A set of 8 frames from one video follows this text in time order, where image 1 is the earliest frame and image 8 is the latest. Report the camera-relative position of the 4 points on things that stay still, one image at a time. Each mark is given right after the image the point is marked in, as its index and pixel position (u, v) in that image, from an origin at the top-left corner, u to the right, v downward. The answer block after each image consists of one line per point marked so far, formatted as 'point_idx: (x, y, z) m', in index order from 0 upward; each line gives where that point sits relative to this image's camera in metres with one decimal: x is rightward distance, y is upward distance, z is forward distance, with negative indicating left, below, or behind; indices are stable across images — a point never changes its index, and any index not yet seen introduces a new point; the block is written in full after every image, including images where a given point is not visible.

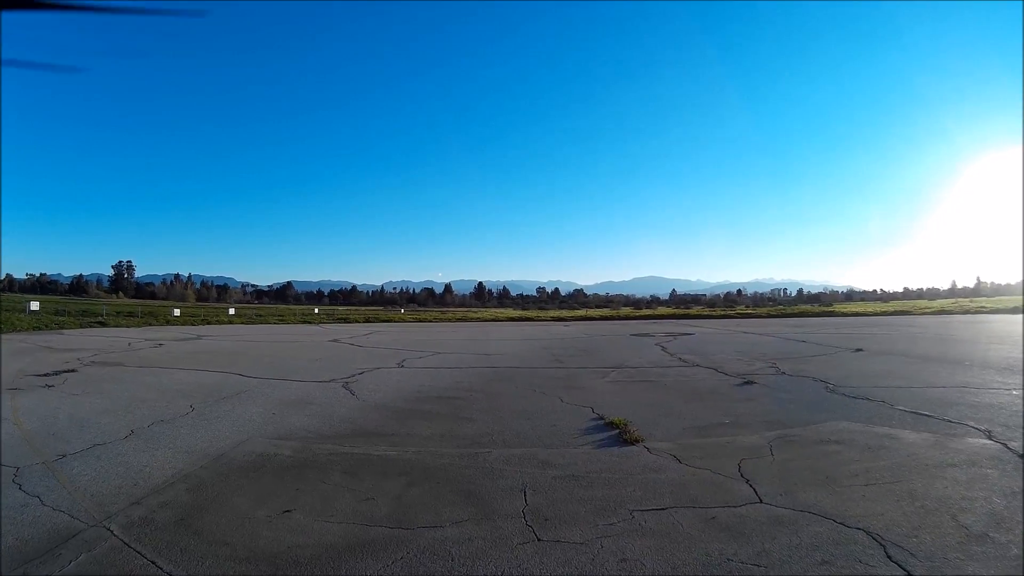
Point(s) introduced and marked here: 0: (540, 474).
0: (+0.2, -1.1, +3.0) m
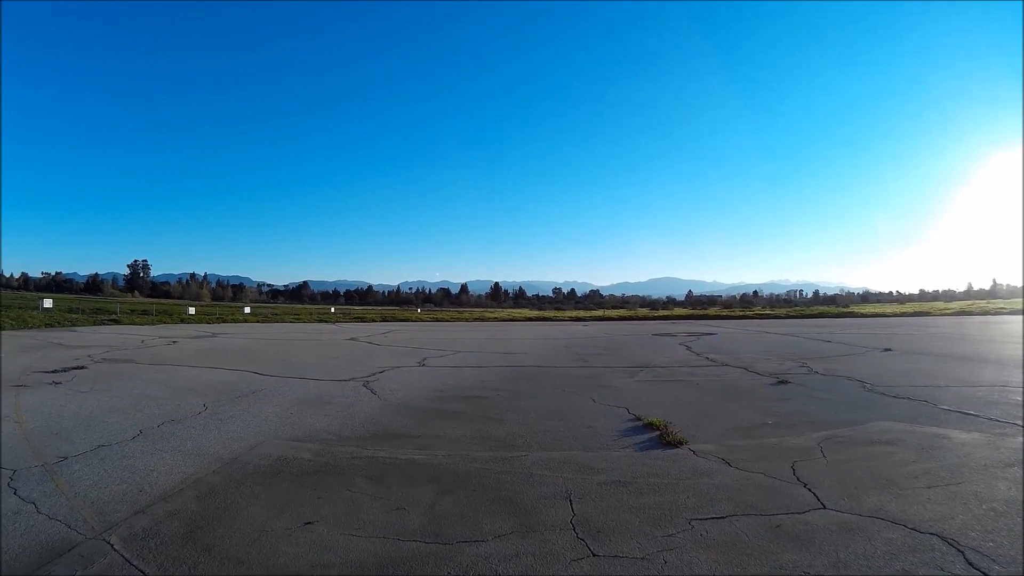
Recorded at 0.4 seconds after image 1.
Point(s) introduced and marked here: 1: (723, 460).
0: (+0.4, -1.0, +2.7) m
1: (+1.2, -1.0, +3.2) m
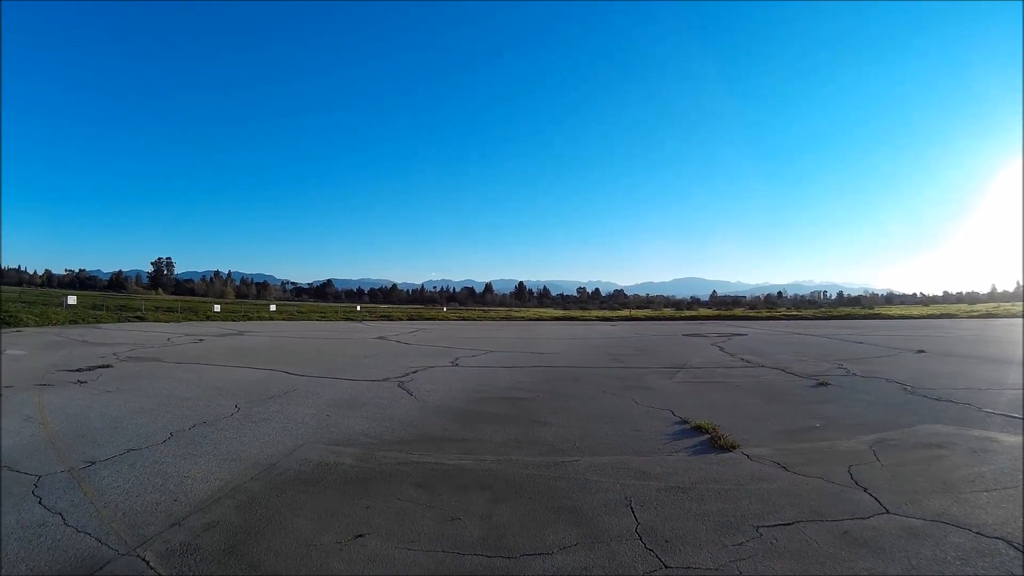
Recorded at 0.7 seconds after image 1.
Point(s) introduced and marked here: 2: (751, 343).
0: (+0.6, -1.0, +2.5) m
1: (+1.5, -1.0, +3.0) m
2: (+4.9, -1.1, +10.5) m
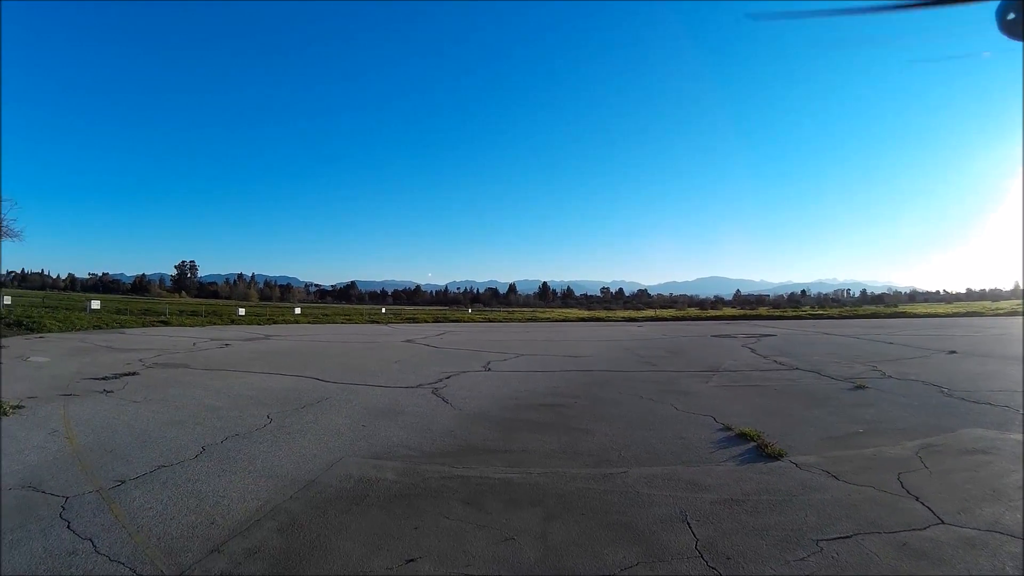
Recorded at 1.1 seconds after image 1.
0: (+0.9, -1.0, +2.4) m
1: (+1.8, -1.0, +2.8) m
2: (+5.4, -1.1, +10.2) m
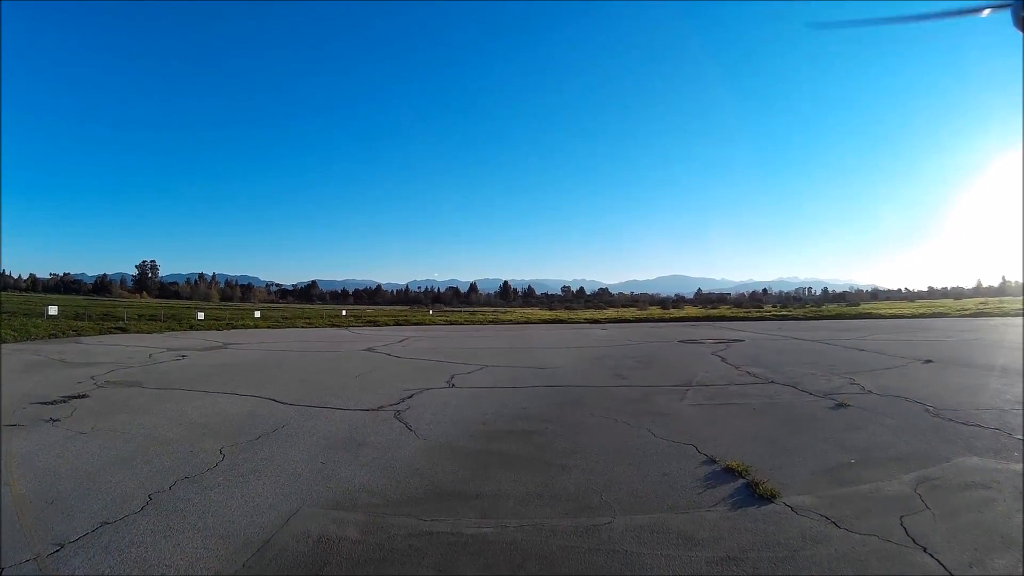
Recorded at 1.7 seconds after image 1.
0: (+0.8, -1.2, +2.2) m
1: (+1.6, -1.2, +2.7) m
2: (+4.8, -1.3, +10.3) m
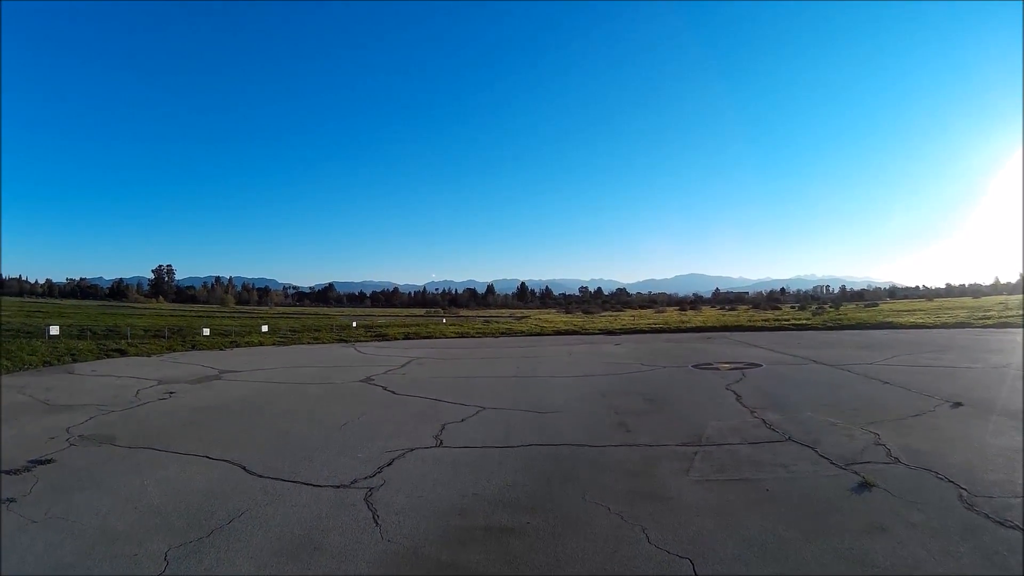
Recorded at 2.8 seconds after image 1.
0: (+0.5, -1.8, +1.8) m
1: (+1.4, -1.8, +2.2) m
2: (+4.9, -1.8, +9.7) m
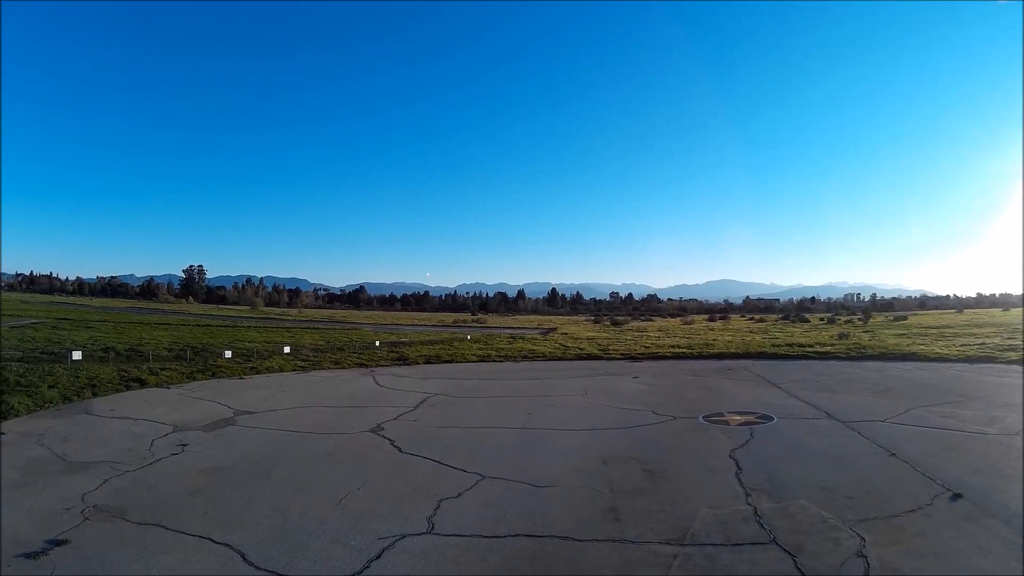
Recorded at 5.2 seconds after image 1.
0: (+0.2, -2.9, +1.9) m
1: (+1.1, -3.0, +2.3) m
2: (+5.0, -3.1, +9.5) m
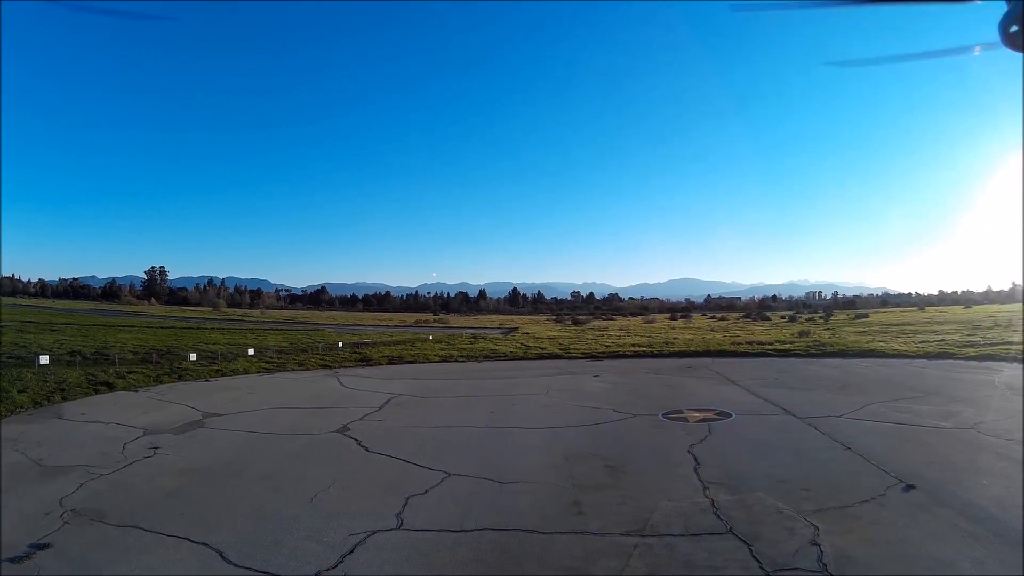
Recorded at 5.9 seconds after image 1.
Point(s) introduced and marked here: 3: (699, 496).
0: (+0.1, -3.0, +2.3) m
1: (+0.9, -3.1, +2.7) m
2: (+4.3, -3.2, +10.2) m
3: (+2.8, -3.1, +7.7) m
